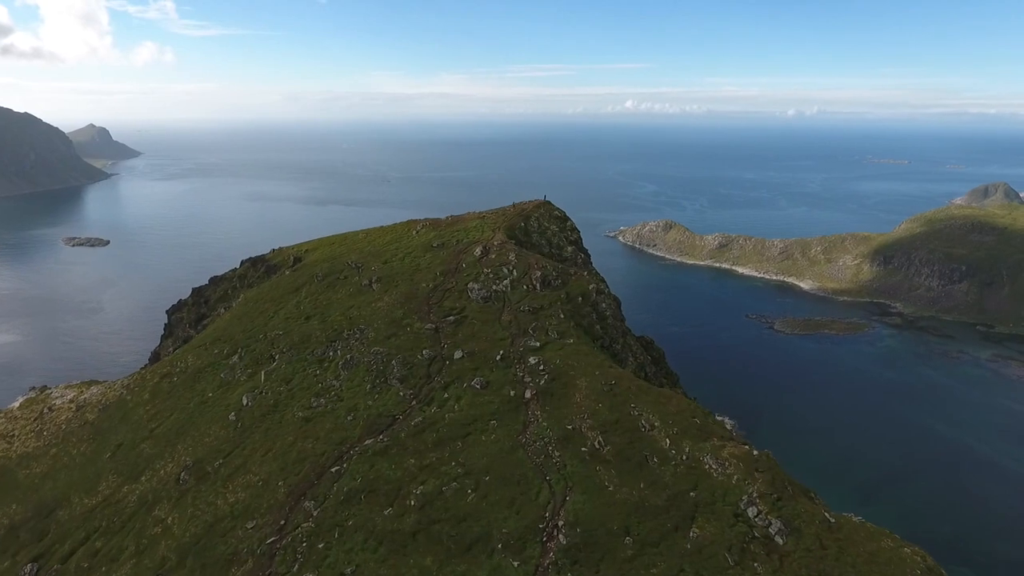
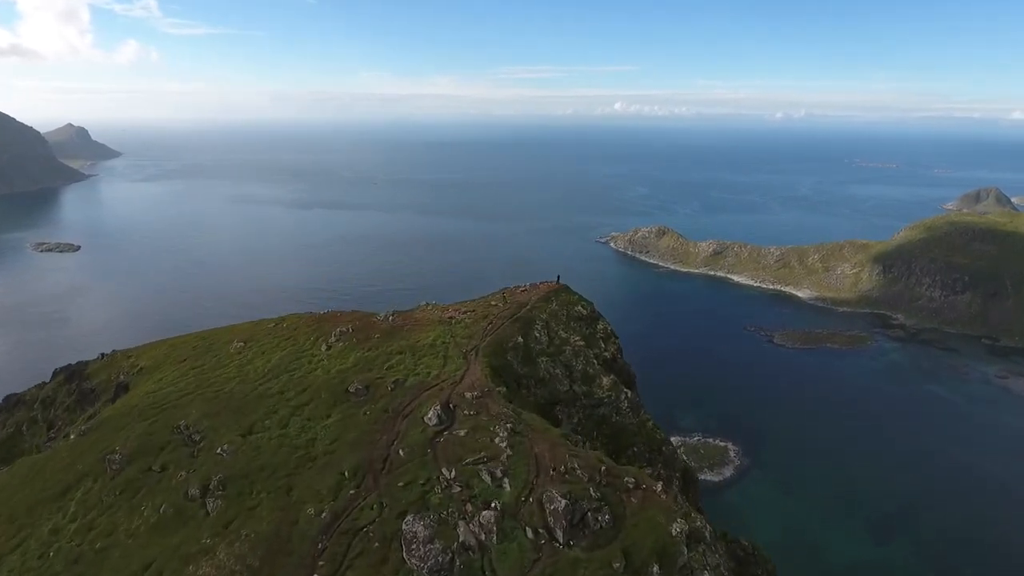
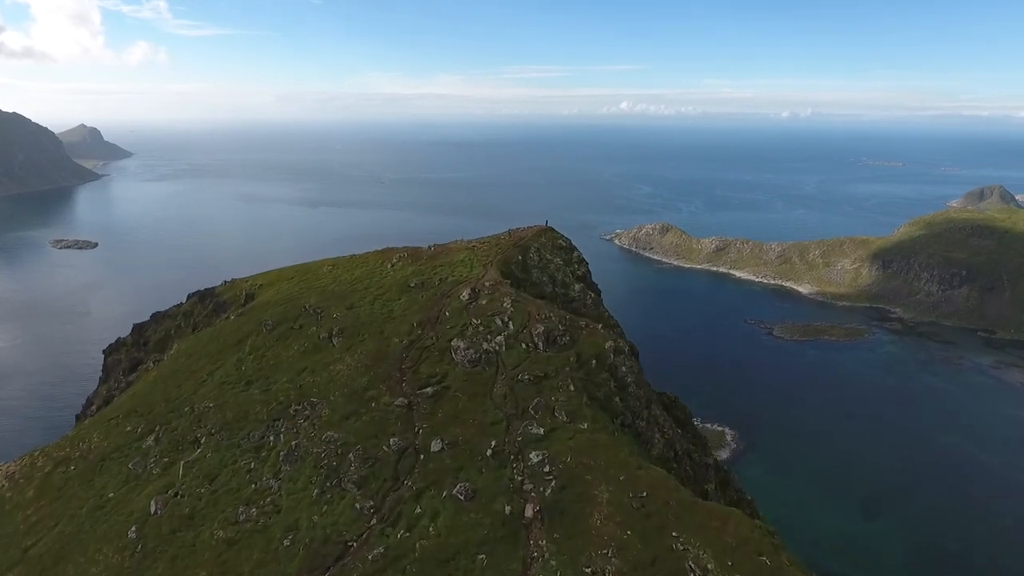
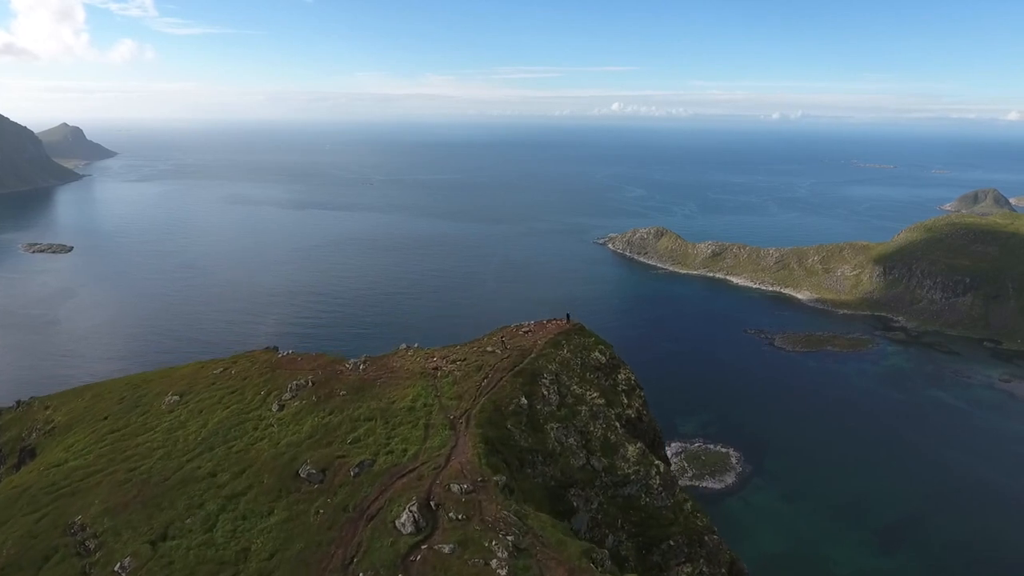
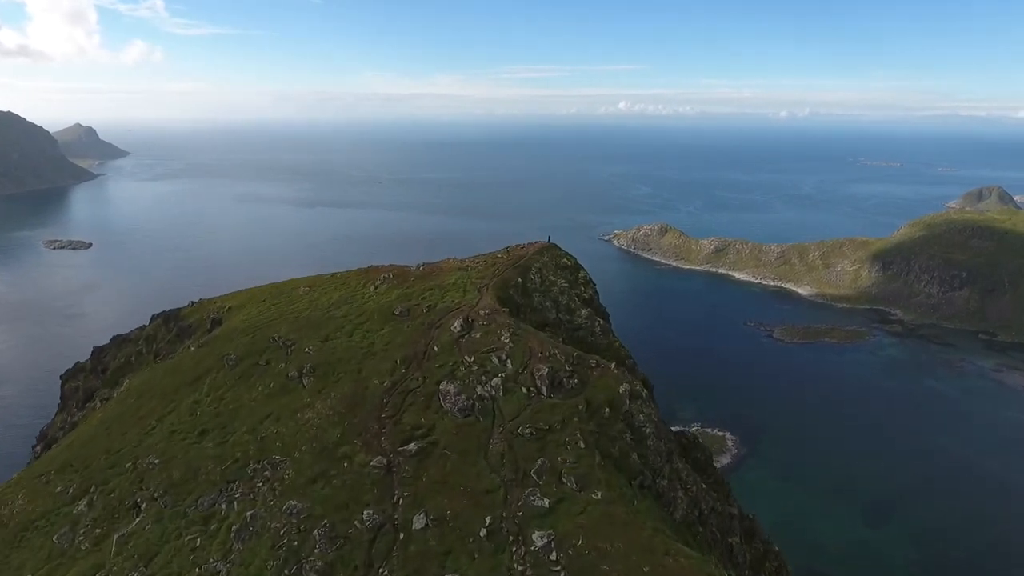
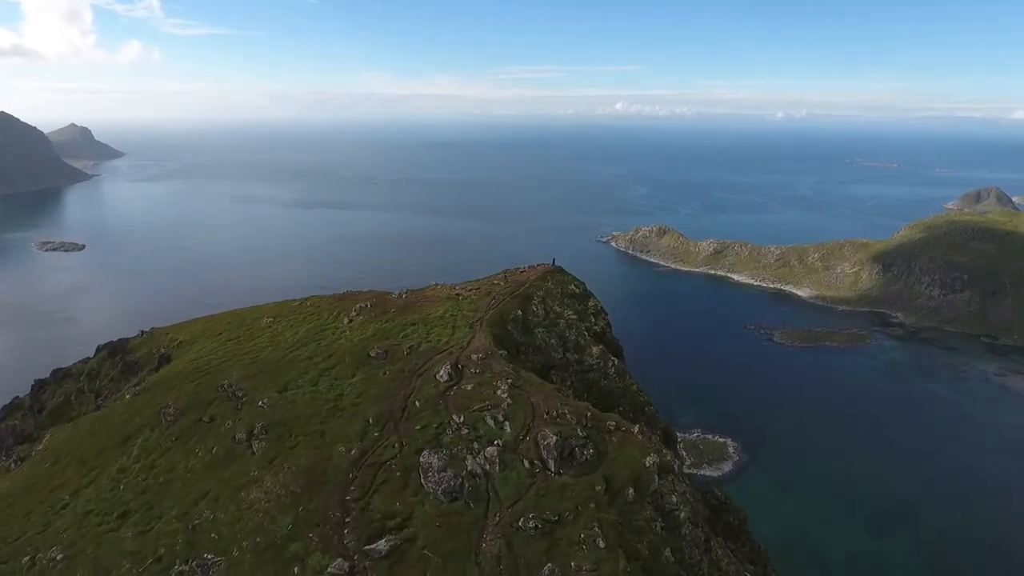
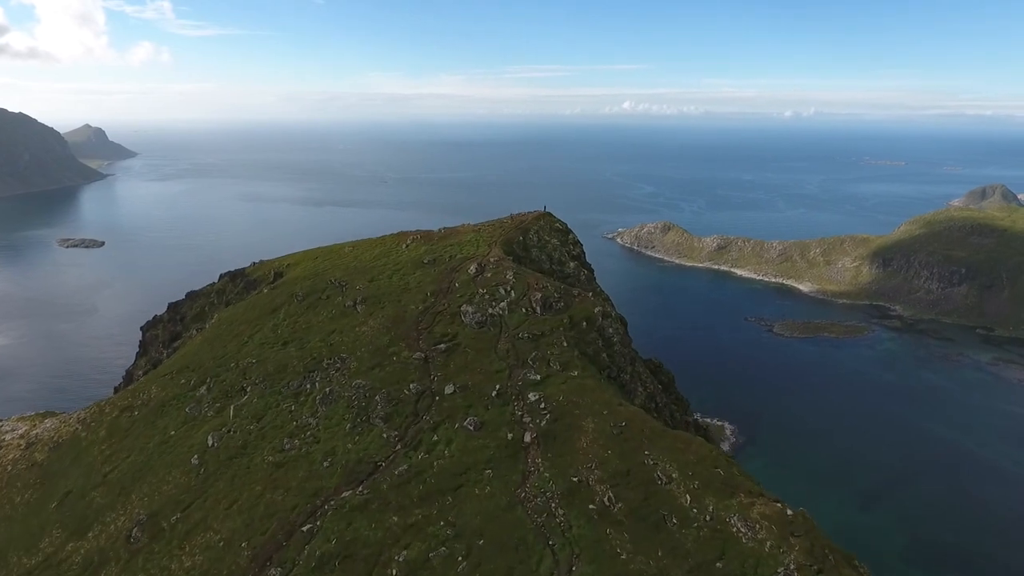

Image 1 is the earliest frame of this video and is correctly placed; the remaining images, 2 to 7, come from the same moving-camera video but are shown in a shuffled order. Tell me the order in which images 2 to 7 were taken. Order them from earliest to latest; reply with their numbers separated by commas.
7, 3, 5, 6, 2, 4
